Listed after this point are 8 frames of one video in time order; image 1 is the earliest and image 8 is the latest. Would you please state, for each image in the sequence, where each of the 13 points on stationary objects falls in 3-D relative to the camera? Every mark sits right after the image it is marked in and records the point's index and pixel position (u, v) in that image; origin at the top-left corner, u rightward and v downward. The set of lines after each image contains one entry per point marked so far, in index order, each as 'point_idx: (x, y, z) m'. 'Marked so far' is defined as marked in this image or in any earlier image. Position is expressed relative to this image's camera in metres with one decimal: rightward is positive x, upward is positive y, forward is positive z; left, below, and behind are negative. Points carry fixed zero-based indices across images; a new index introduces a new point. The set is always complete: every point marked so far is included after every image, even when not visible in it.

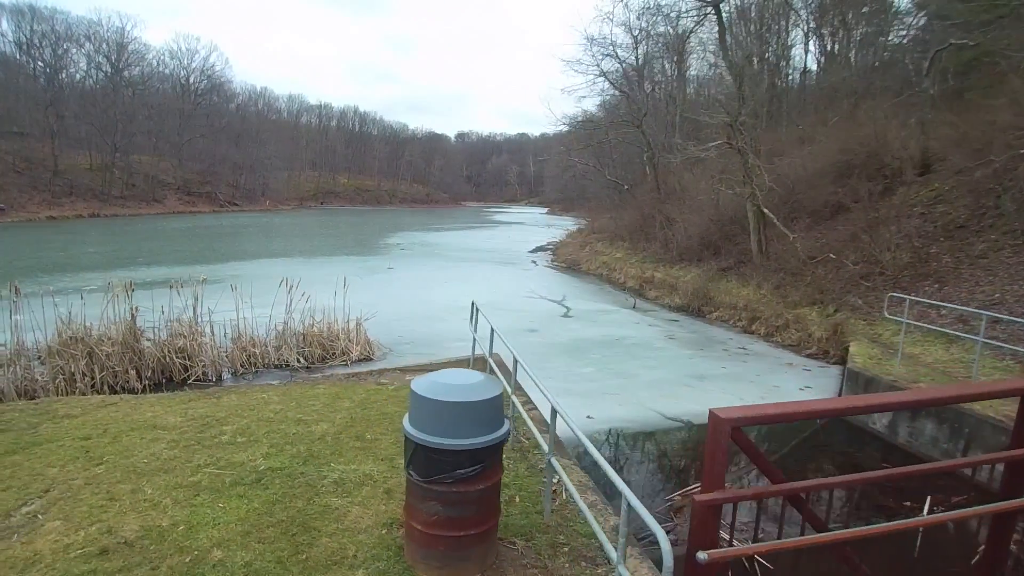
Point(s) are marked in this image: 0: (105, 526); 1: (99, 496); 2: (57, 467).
0: (-2.5, -1.5, +3.1) m
1: (-2.7, -1.4, +3.4) m
2: (-3.6, -1.4, +4.0) m
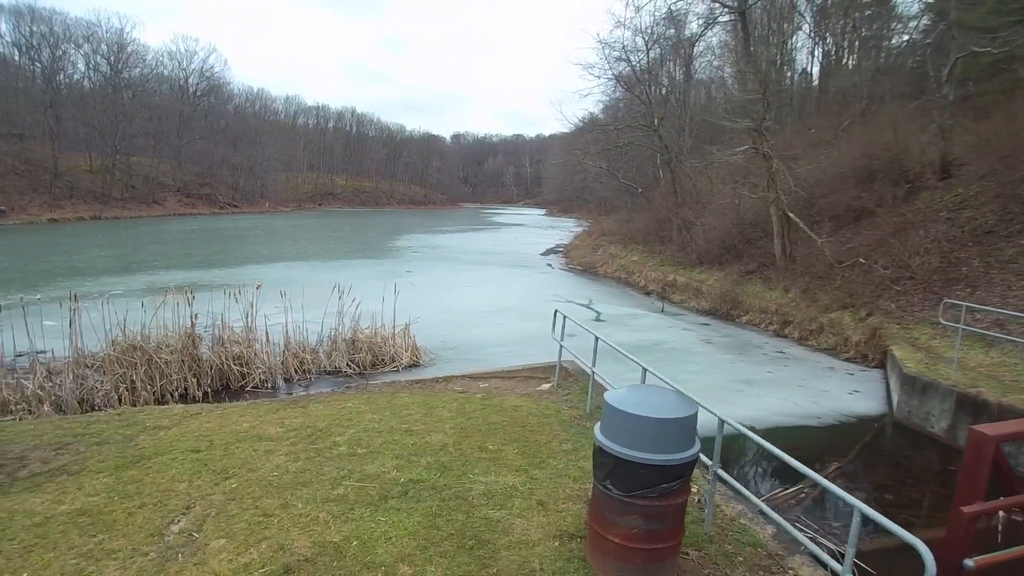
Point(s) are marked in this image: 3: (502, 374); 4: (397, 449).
0: (-1.4, -1.6, +3.1) m
1: (-1.7, -1.5, +3.4) m
2: (-2.5, -1.5, +4.0) m
3: (0.0, -1.2, +6.9) m
4: (-1.0, -1.4, +4.3) m
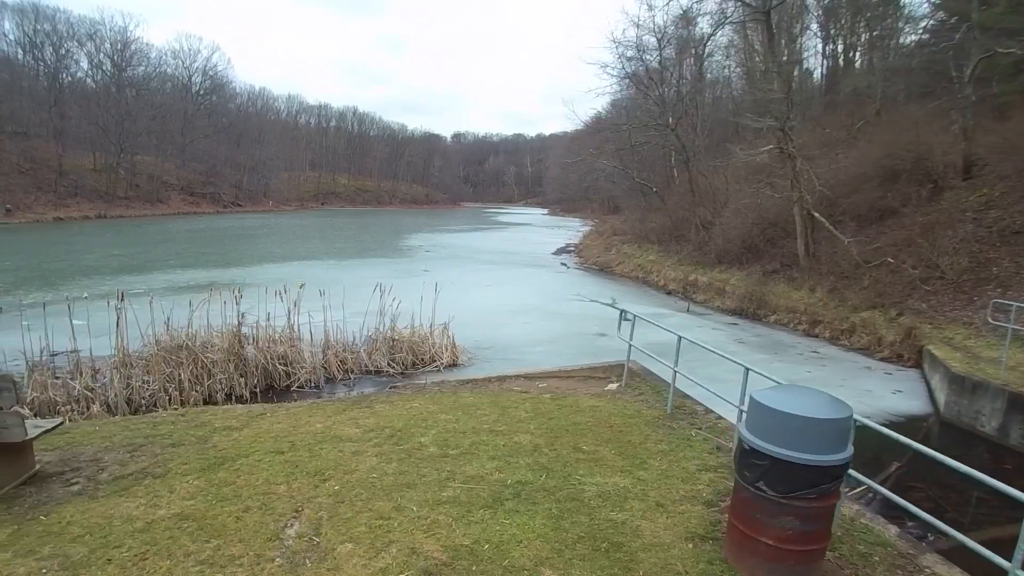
0: (-0.6, -1.6, +3.0) m
1: (-0.9, -1.5, +3.4) m
2: (-1.7, -1.5, +3.9) m
3: (+0.7, -1.2, +6.9) m
4: (-0.2, -1.4, +4.2) m
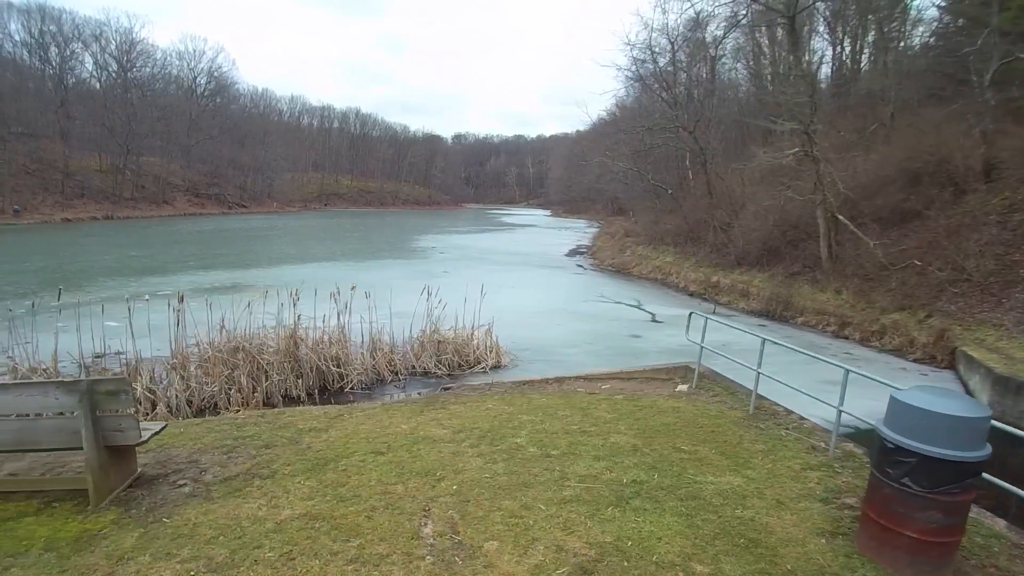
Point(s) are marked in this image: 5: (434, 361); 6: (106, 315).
0: (+0.2, -1.6, +3.1) m
1: (-0.1, -1.6, +3.5) m
2: (-0.9, -1.6, +4.0) m
3: (+1.6, -1.2, +7.0) m
4: (+0.7, -1.4, +4.3) m
5: (-1.4, -1.3, +9.2) m
6: (-10.4, -0.7, +13.0) m
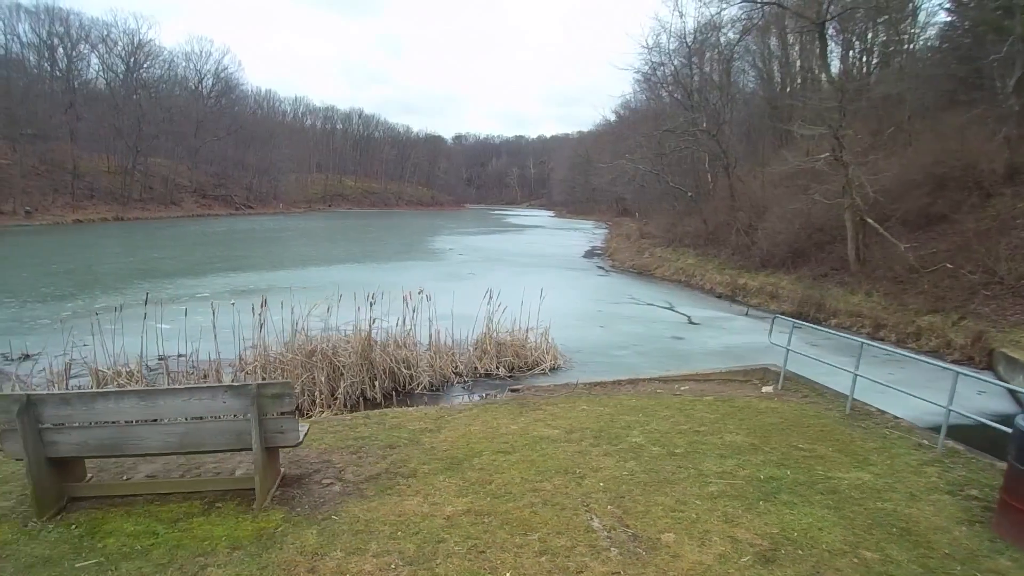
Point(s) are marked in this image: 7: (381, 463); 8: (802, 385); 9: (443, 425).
0: (+1.4, -1.7, +3.4) m
1: (+1.1, -1.6, +3.7) m
2: (+0.3, -1.6, +4.3) m
3: (+2.7, -1.3, +7.3) m
4: (+1.9, -1.5, +4.6) m
5: (-0.3, -1.4, +9.5) m
6: (-9.3, -0.8, +13.1) m
7: (-1.3, -1.7, +4.8) m
8: (+3.6, -1.2, +6.3) m
9: (-0.8, -1.5, +5.7) m
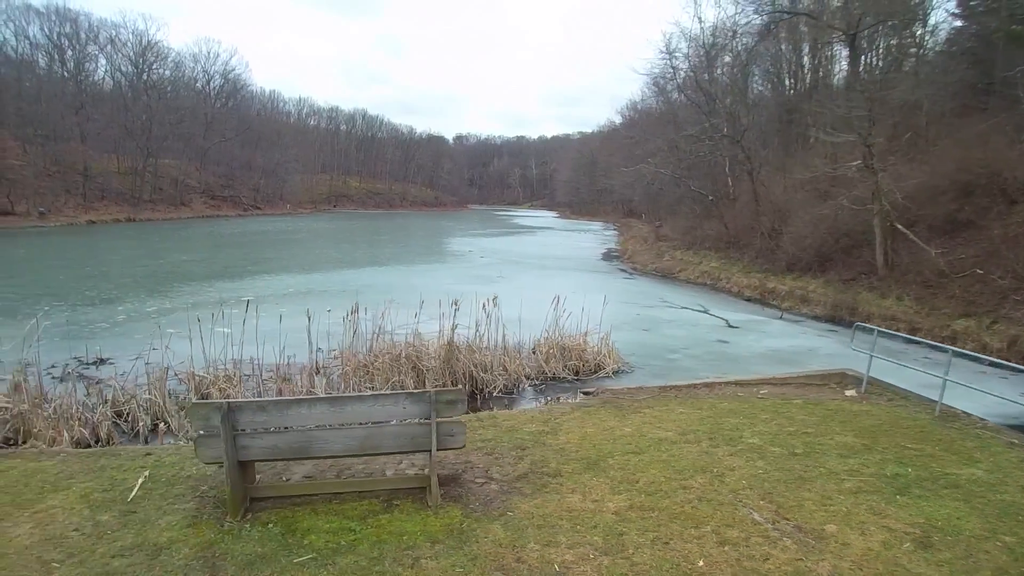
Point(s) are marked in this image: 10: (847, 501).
0: (+2.7, -1.8, +3.8) m
1: (+2.5, -1.8, +4.1) m
2: (+1.6, -1.8, +4.7) m
3: (+4.0, -1.4, +7.7) m
4: (+3.2, -1.6, +5.0) m
5: (+1.0, -1.5, +9.9) m
6: (-8.0, -0.9, +13.5) m
7: (+0.1, -1.8, +5.2) m
8: (+4.9, -1.3, +6.7) m
9: (+0.5, -1.7, +6.1) m
10: (+2.7, -1.7, +4.1) m
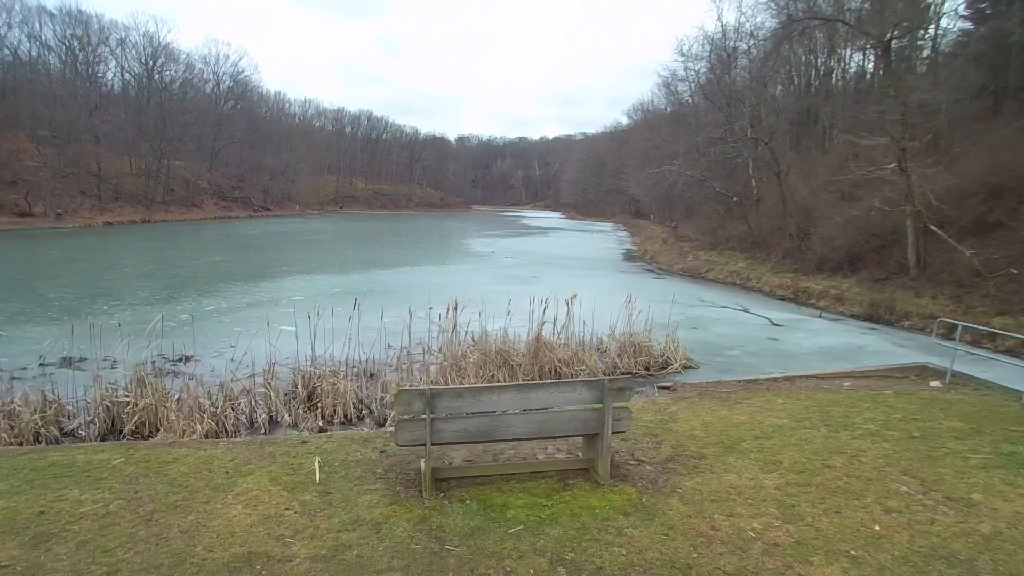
0: (+4.3, -1.8, +4.3) m
1: (+4.0, -1.7, +4.6) m
2: (+3.2, -1.8, +5.1) m
3: (+5.6, -1.4, +8.2) m
4: (+4.8, -1.6, +5.5) m
5: (+2.5, -1.5, +10.3) m
6: (-6.5, -0.9, +13.8) m
7: (+1.7, -1.8, +5.7) m
8: (+6.5, -1.3, +7.2) m
9: (+2.1, -1.7, +6.6) m
10: (+4.3, -1.7, +4.6) m
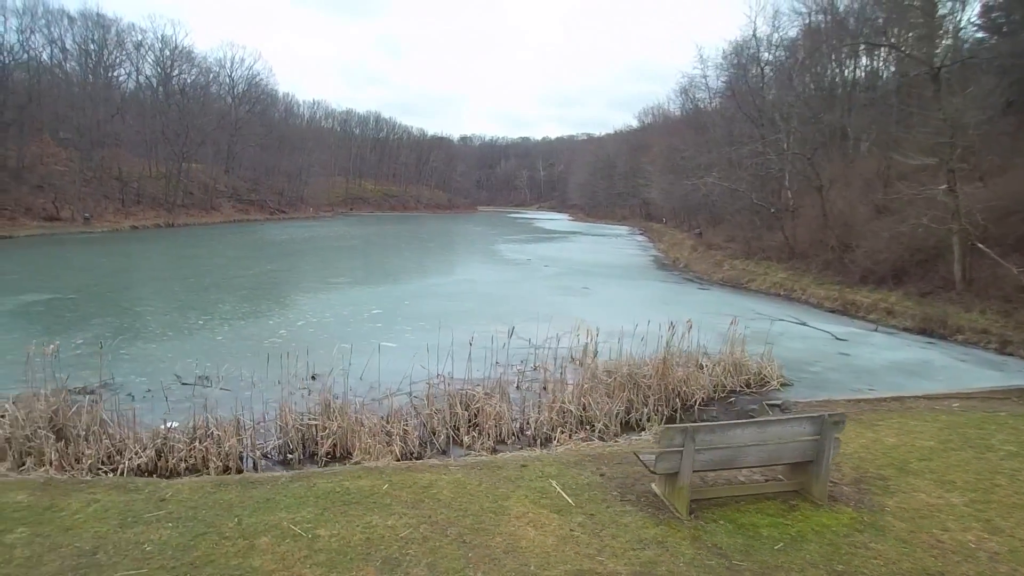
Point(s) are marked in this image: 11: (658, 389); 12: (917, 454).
0: (+7.0, -2.4, +5.3) m
1: (+6.7, -2.3, +5.6) m
2: (+5.9, -2.3, +6.1) m
3: (+8.2, -2.0, +9.2) m
4: (+7.4, -2.2, +6.5) m
5: (+5.1, -2.1, +11.3) m
6: (-4.0, -1.5, +14.6) m
7: (+4.3, -2.4, +6.6) m
8: (+9.1, -1.9, +8.3) m
9: (+4.7, -2.3, +7.5) m
10: (+7.0, -2.3, +5.6) m
11: (+2.9, -2.0, +10.1) m
12: (+5.5, -2.3, +6.9) m
